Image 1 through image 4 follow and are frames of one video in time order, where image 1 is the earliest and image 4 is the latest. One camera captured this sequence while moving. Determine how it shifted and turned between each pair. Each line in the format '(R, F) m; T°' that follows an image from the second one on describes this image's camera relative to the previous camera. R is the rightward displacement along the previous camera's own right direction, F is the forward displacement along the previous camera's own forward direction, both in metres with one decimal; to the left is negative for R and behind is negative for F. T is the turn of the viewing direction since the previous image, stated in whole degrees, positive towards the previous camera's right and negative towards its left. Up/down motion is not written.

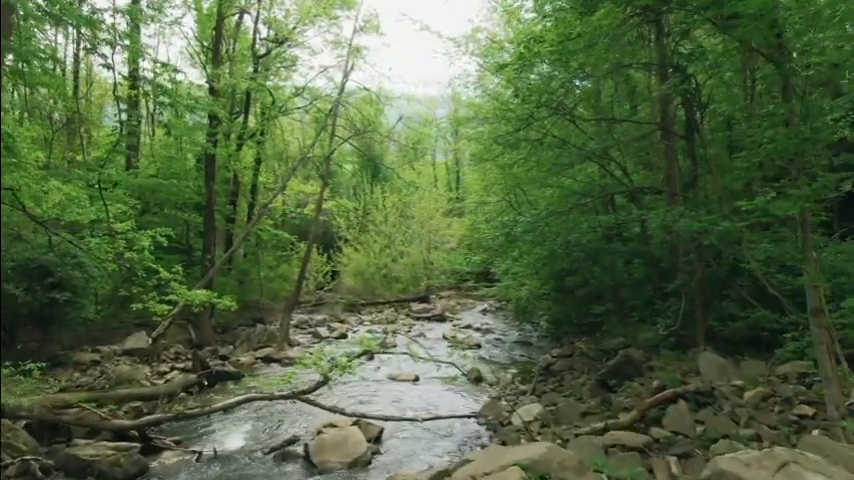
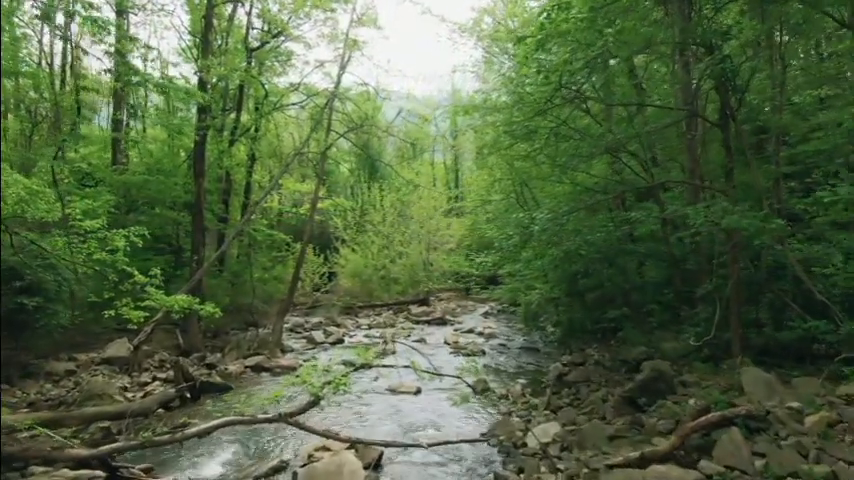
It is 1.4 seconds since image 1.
(-0.1, +1.0) m; 0°
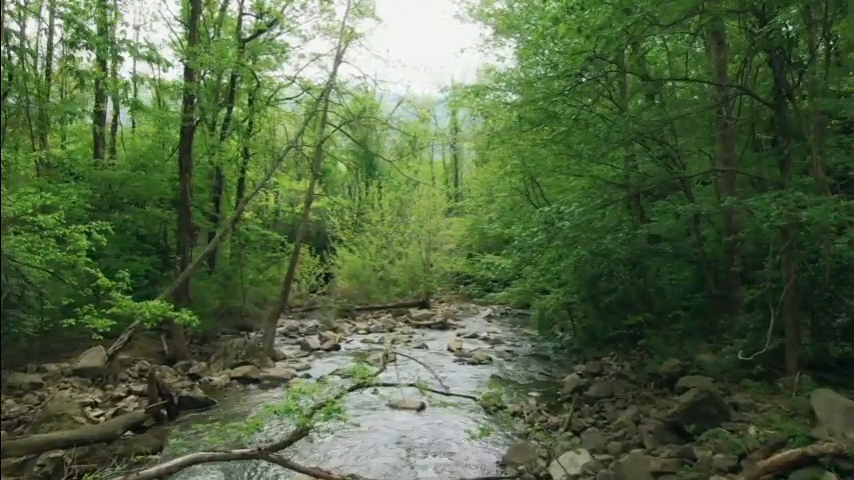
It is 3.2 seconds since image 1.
(-0.1, +1.2) m; 0°
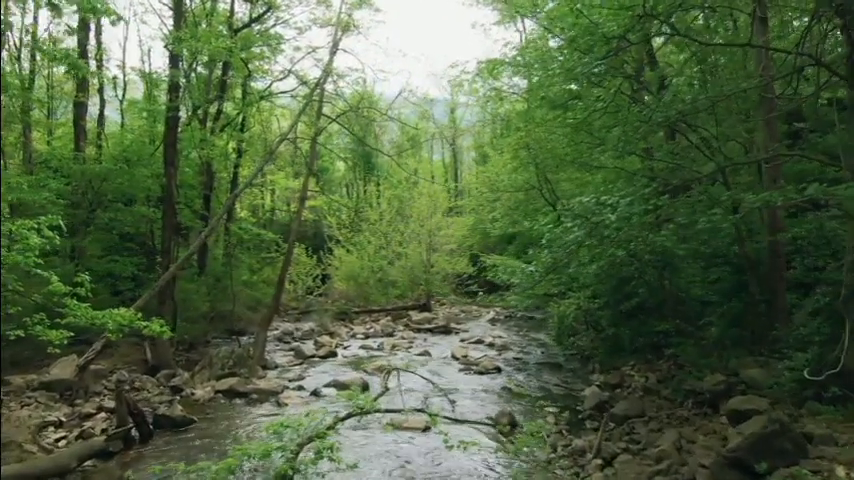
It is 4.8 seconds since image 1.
(-0.1, +1.2) m; 0°
